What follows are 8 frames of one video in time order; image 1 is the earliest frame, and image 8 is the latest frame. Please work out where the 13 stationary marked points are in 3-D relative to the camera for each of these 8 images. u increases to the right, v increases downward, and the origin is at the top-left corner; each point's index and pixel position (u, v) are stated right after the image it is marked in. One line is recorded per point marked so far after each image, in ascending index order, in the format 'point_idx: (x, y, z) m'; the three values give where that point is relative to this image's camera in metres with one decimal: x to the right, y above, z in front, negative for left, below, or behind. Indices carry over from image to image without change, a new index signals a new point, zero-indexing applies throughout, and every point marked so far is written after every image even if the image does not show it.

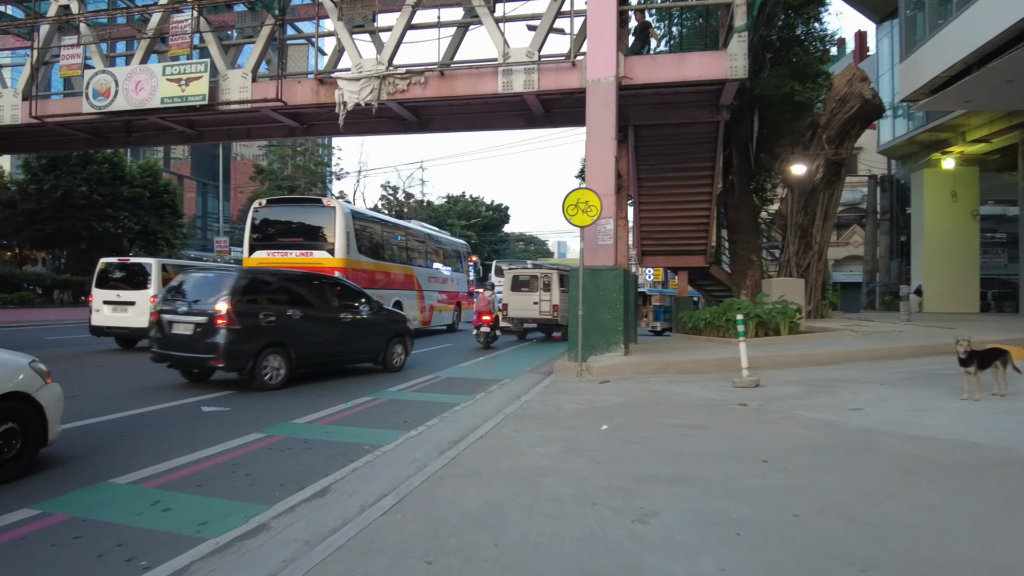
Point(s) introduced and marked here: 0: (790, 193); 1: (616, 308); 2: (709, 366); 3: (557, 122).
0: (+6.9, +2.4, +18.2) m
1: (+1.7, -0.3, +12.0) m
2: (+2.9, -1.2, +10.6) m
3: (+1.0, +3.7, +16.1) m
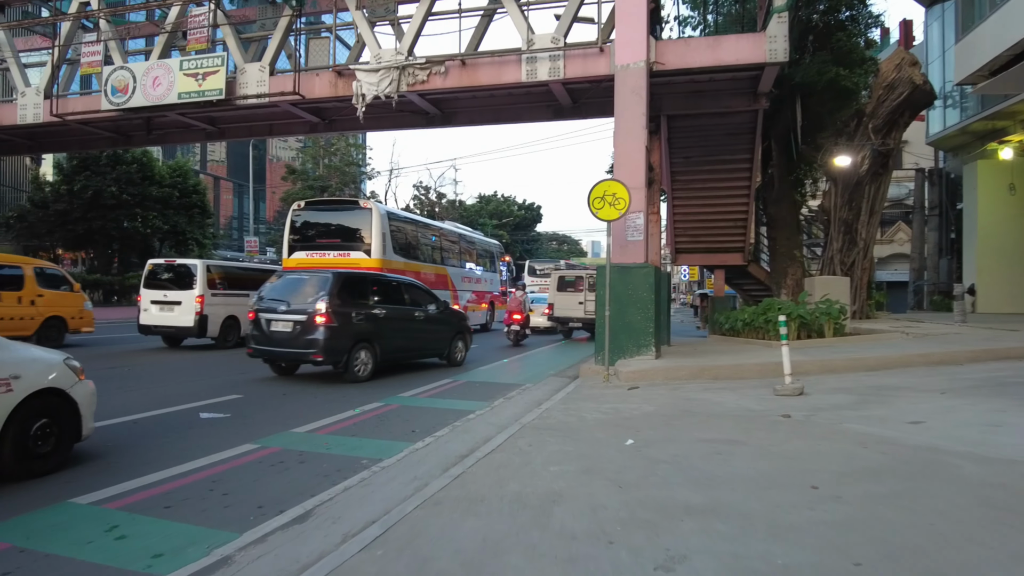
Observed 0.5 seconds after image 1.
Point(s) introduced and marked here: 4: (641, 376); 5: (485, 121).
0: (+7.6, +2.4, +17.2) m
1: (+2.1, -0.3, +11.2) m
2: (+3.2, -1.2, +9.8) m
3: (+1.6, +3.7, +15.4) m
4: (+1.7, -1.2, +9.9) m
5: (-0.6, +3.7, +16.2) m
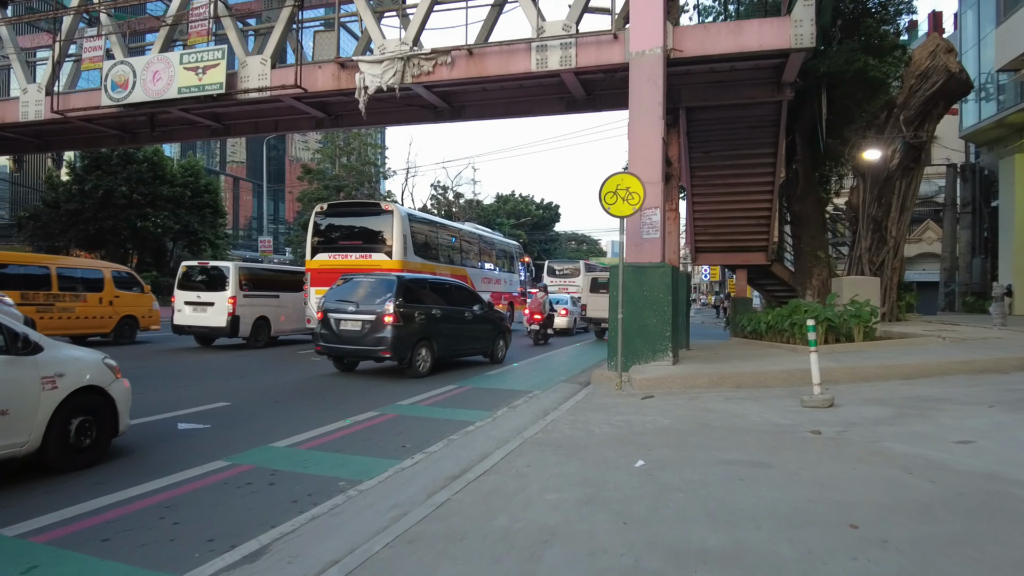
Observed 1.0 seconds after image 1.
0: (+7.8, +2.4, +16.4) m
1: (+2.2, -0.3, +10.5) m
2: (+3.2, -1.2, +9.1) m
3: (+1.8, +3.7, +14.7) m
4: (+1.8, -1.2, +9.2) m
5: (-0.4, +3.7, +15.6) m
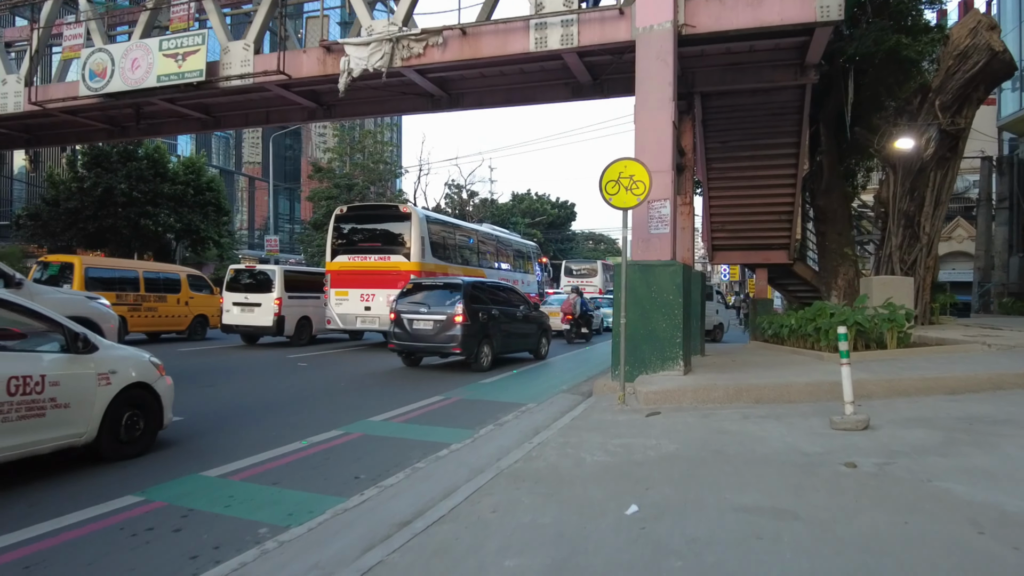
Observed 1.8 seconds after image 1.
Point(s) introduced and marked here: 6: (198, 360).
0: (+7.9, +2.4, +15.1) m
1: (+2.1, -0.3, +9.5) m
2: (+3.1, -1.2, +8.0) m
3: (+1.8, +3.6, +13.7) m
4: (+1.7, -1.2, +8.1) m
5: (-0.3, +3.7, +14.6) m
6: (-6.1, -1.4, +14.1) m
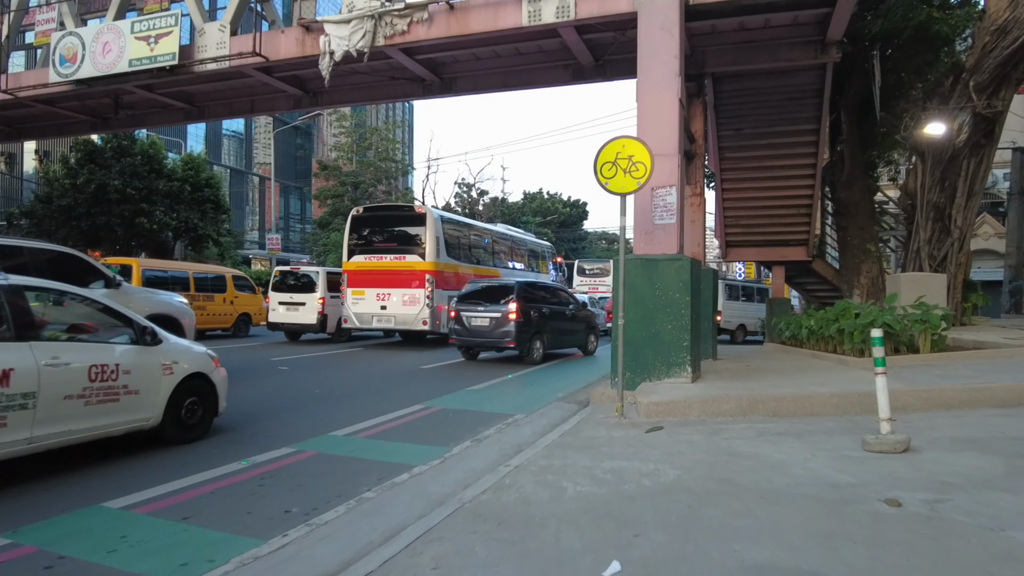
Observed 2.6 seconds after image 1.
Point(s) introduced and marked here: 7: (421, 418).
0: (+7.8, +2.4, +14.0) m
1: (+2.0, -0.3, +8.4) m
2: (+2.9, -1.1, +7.0) m
3: (+1.7, +3.7, +12.6) m
4: (+1.5, -1.2, +7.1) m
5: (-0.4, +3.7, +13.6) m
6: (-6.1, -1.4, +13.2) m
7: (-1.0, -1.4, +8.1) m
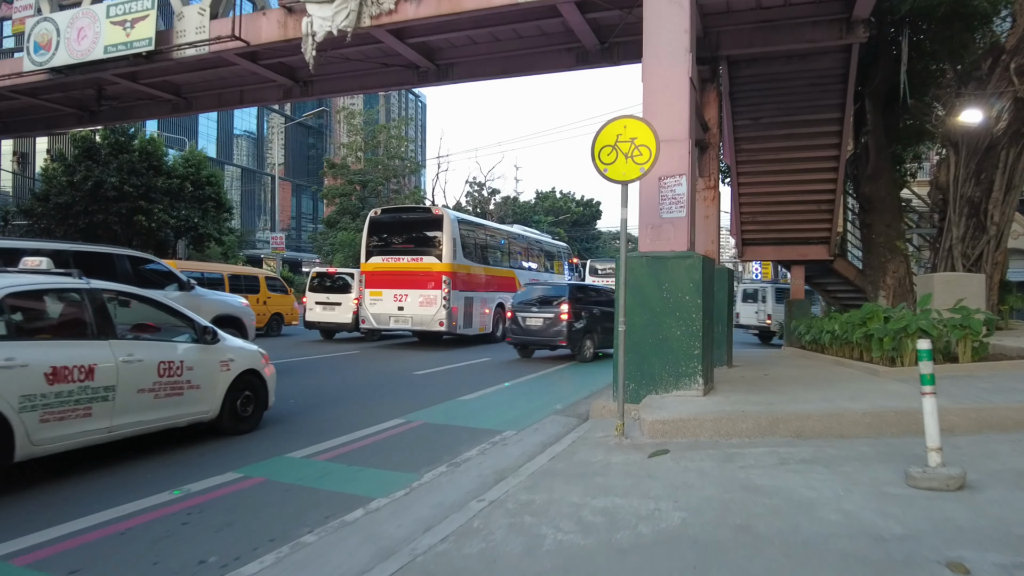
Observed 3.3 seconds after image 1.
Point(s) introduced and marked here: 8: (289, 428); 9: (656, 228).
0: (+7.8, +2.4, +13.0) m
1: (+1.9, -0.3, +7.5) m
2: (+2.8, -1.2, +6.0) m
3: (+1.7, +3.7, +11.7) m
4: (+1.4, -1.2, +6.2) m
5: (-0.4, +3.7, +12.8) m
6: (-6.1, -1.4, +12.4) m
7: (-1.1, -1.4, +7.2) m
8: (-2.4, -1.5, +7.9) m
9: (+1.6, +0.7, +8.0) m
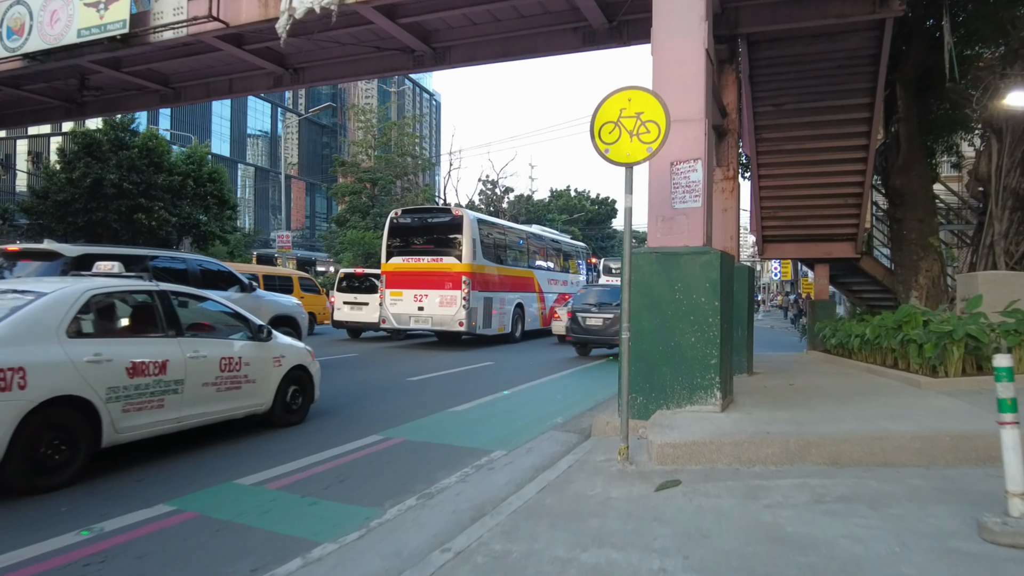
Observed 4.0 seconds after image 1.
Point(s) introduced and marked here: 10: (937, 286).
0: (+7.9, +2.4, +11.9) m
1: (+1.8, -0.3, +6.6) m
2: (+2.7, -1.2, +5.1) m
3: (+1.7, +3.7, +10.8) m
4: (+1.3, -1.2, +5.3) m
5: (-0.4, +3.7, +11.9) m
6: (-6.1, -1.4, +11.7) m
7: (-1.2, -1.4, +6.3) m
8: (-2.5, -1.5, +7.0) m
9: (+1.5, +0.7, +7.1) m
10: (+7.8, +0.1, +13.3) m
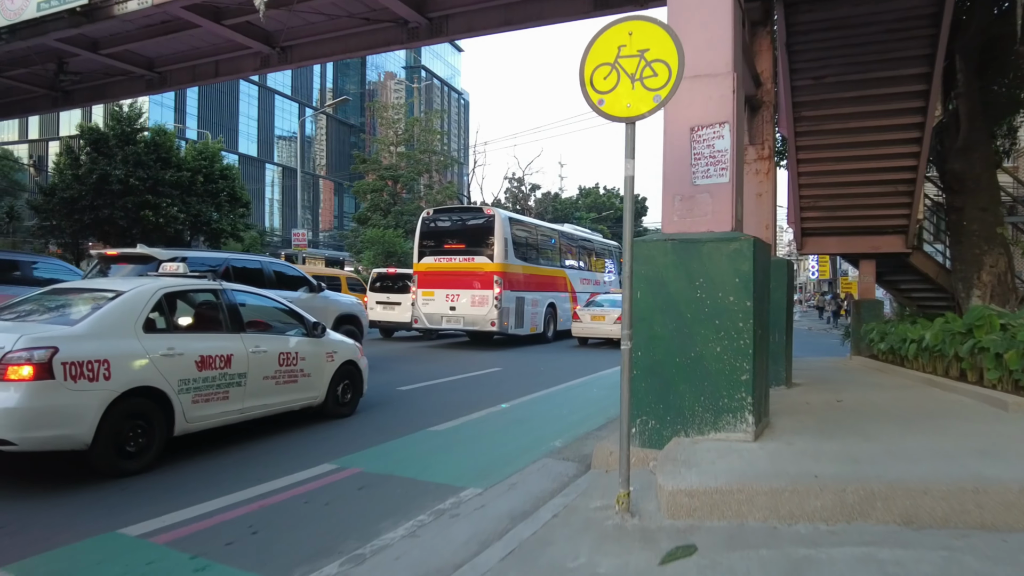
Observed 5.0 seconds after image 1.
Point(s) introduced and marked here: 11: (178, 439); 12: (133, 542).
0: (+7.9, +2.4, +10.3) m
1: (+1.6, -0.3, +5.2) m
2: (+2.4, -1.1, +3.7) m
3: (+1.7, +3.7, +9.4) m
4: (+1.0, -1.2, +3.9) m
5: (-0.3, +3.7, +10.6) m
6: (-6.1, -1.3, +10.6) m
7: (-1.4, -1.4, +5.1) m
8: (-2.6, -1.5, +5.8) m
9: (+1.4, +0.7, +5.7) m
10: (+7.9, +0.1, +11.7) m
11: (-3.4, -1.5, +7.0) m
12: (-2.1, -1.4, +3.9) m
